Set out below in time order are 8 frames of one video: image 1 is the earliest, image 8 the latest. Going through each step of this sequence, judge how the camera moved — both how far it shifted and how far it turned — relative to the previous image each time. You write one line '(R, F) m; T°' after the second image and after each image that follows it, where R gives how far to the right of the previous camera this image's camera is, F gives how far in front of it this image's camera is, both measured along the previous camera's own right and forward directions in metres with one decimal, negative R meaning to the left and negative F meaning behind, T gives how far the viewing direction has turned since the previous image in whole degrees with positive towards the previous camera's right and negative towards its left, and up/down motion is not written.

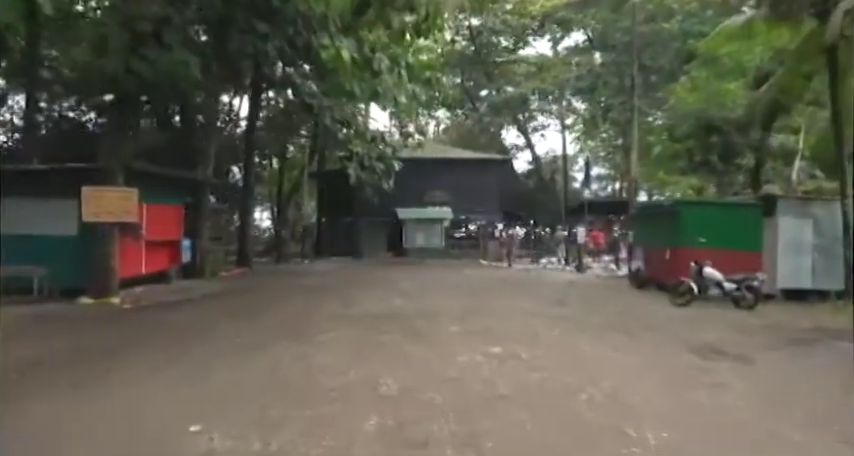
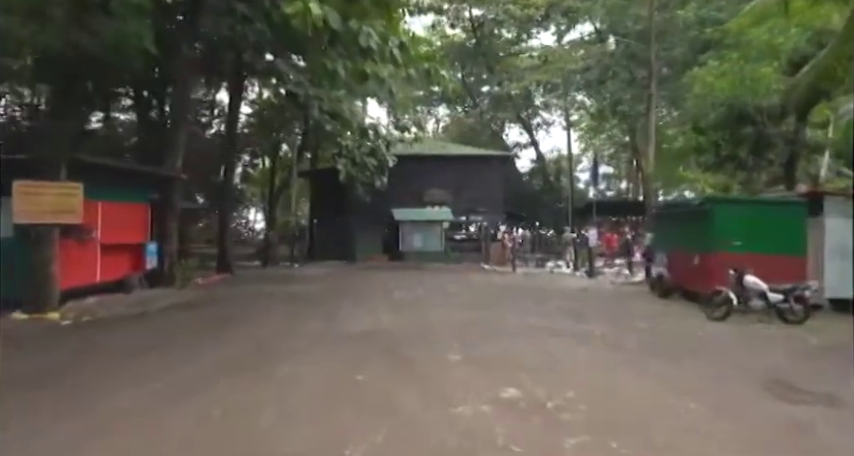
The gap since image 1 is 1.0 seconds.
(+0.1, +2.1) m; 0°
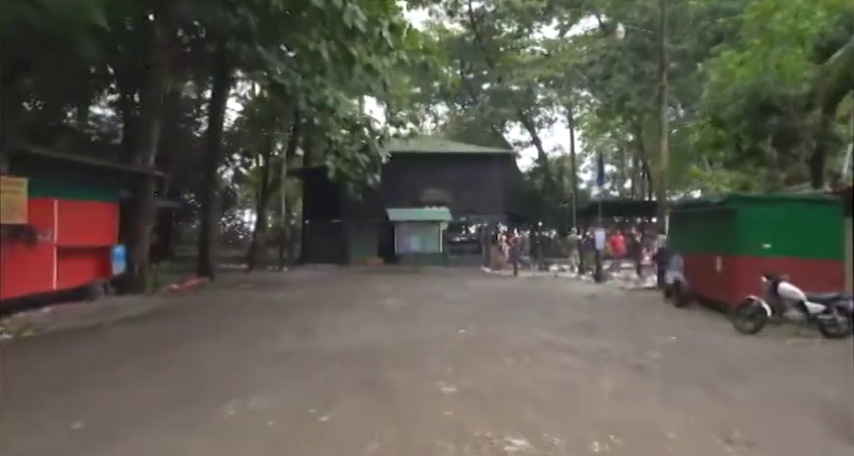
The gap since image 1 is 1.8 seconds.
(+0.1, +1.5) m; 0°
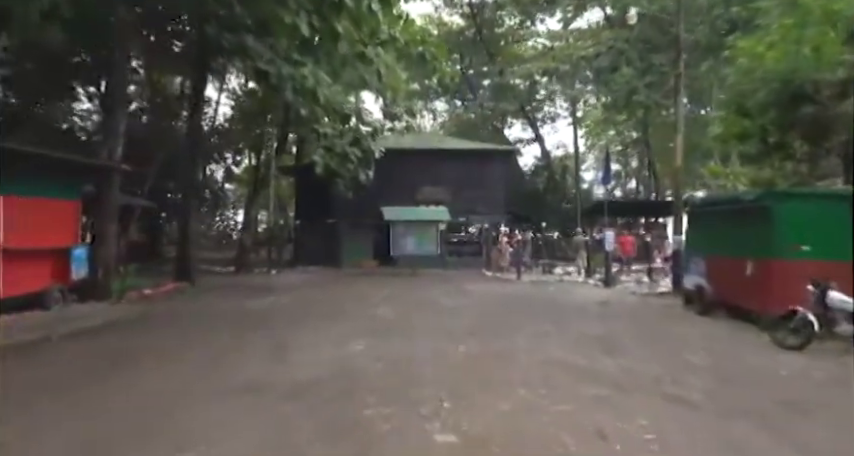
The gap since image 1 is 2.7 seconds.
(+0.1, +1.5) m; 0°
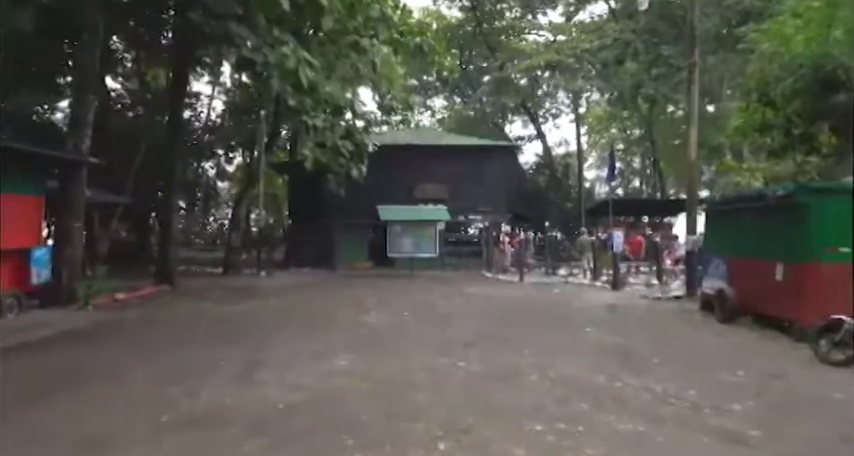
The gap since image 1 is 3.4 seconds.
(+0.1, +1.2) m; 0°
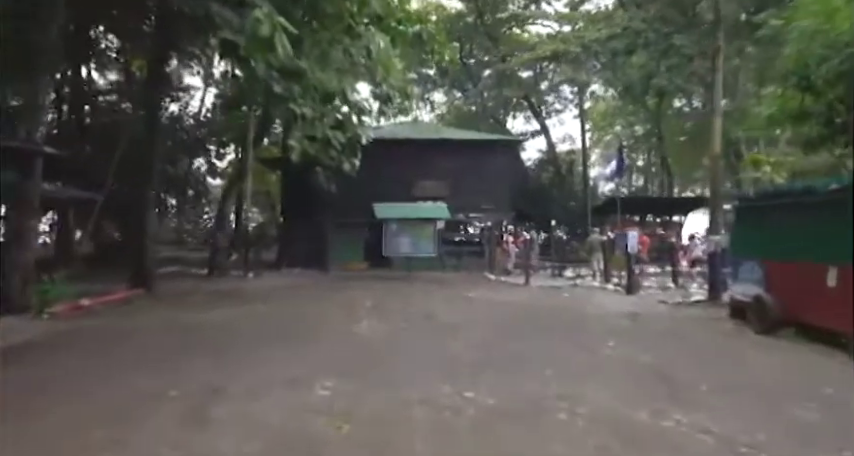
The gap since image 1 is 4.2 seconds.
(0.0, +1.5) m; 0°
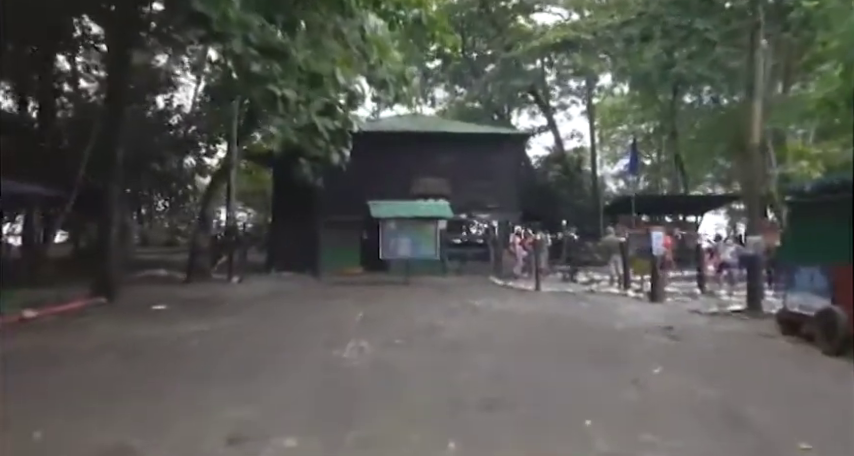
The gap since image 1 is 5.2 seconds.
(0.0, +1.9) m; 0°
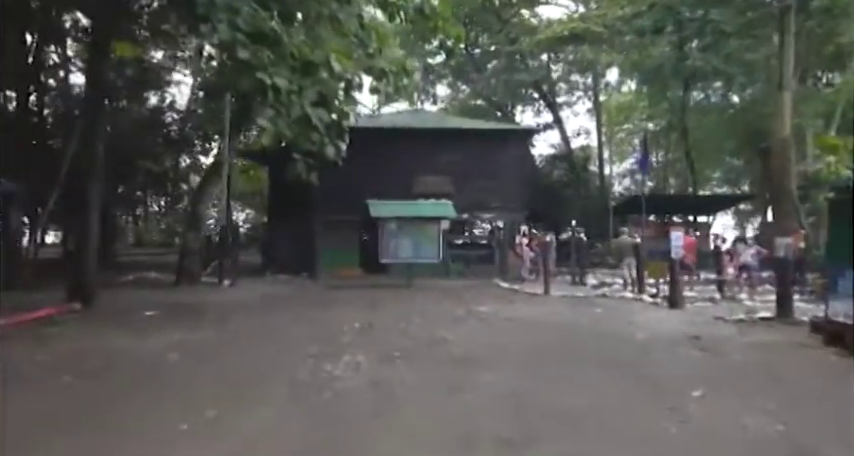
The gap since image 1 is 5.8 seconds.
(0.0, +1.1) m; 0°
